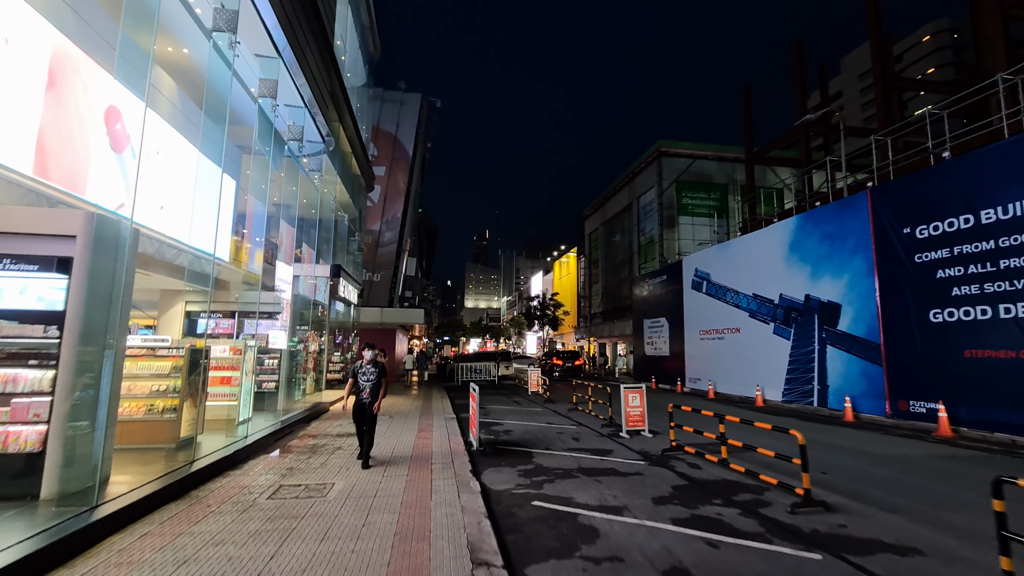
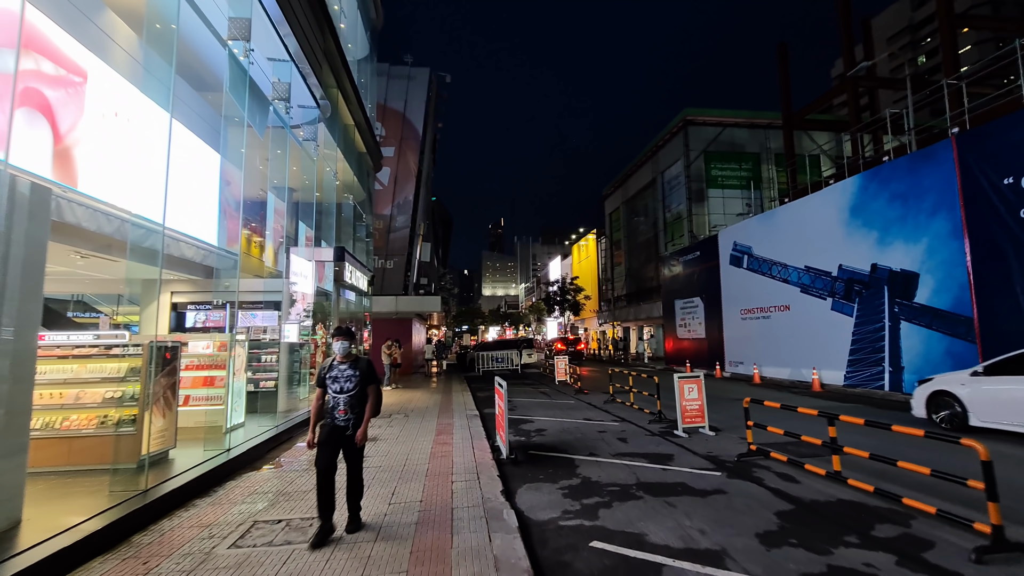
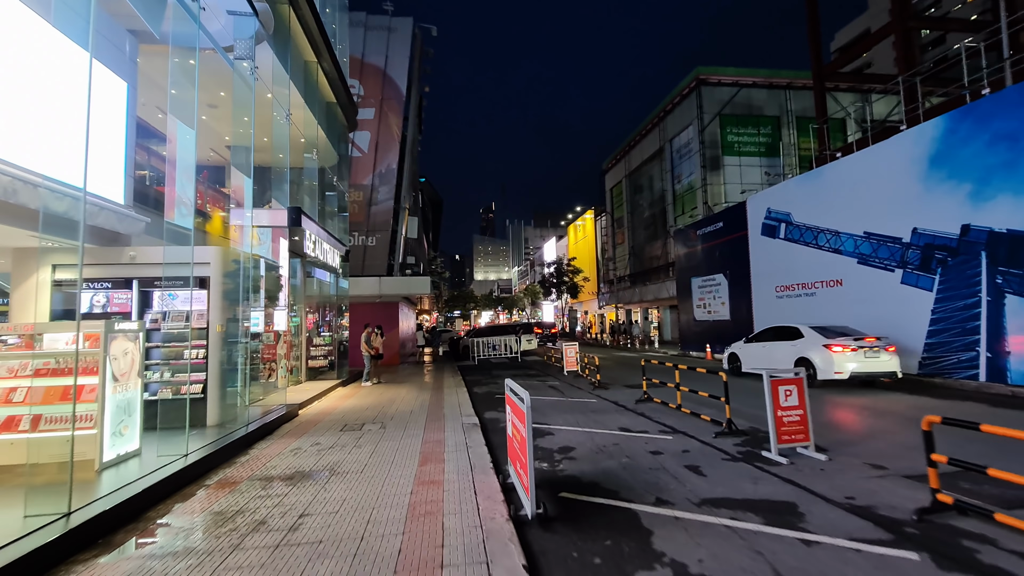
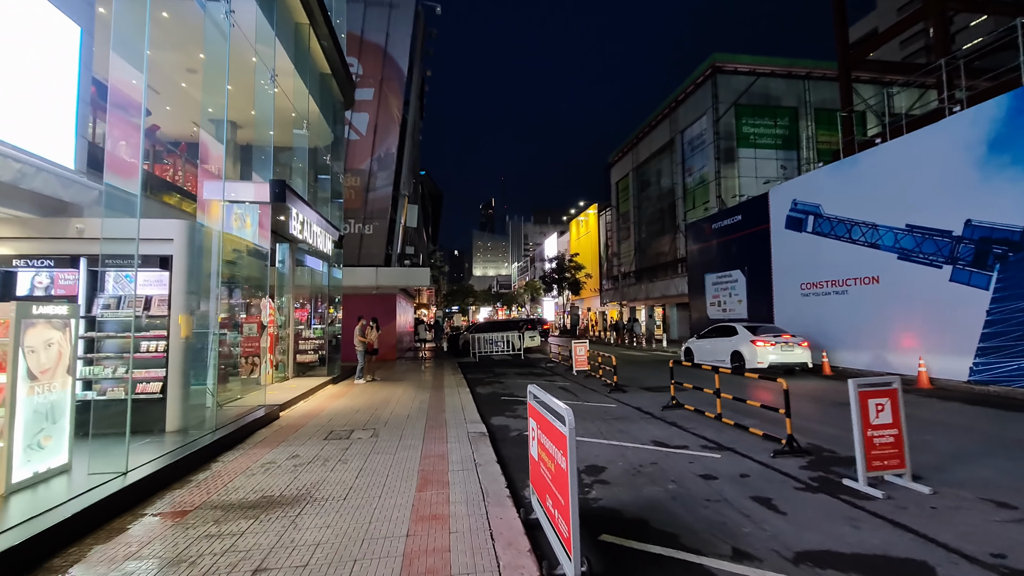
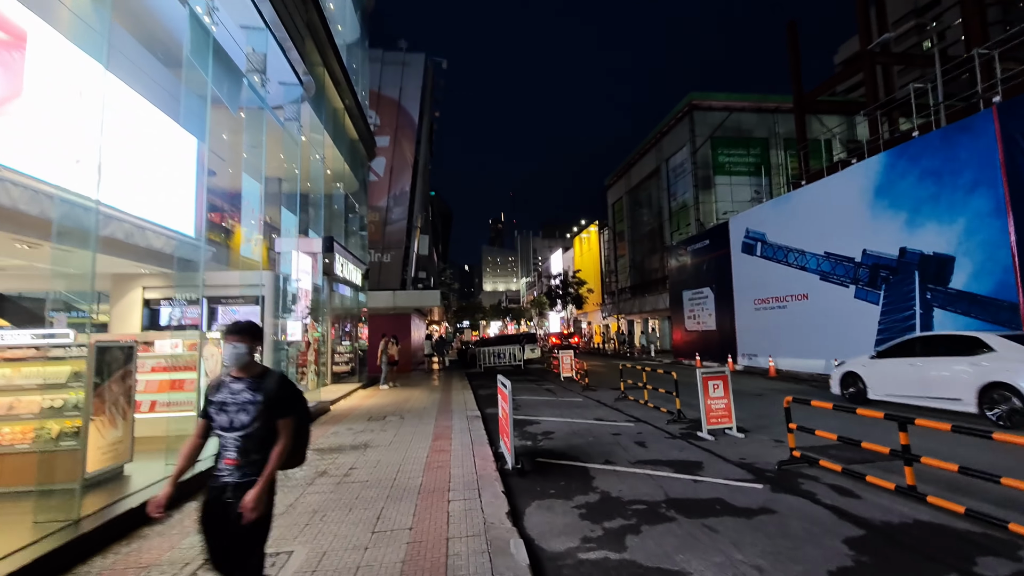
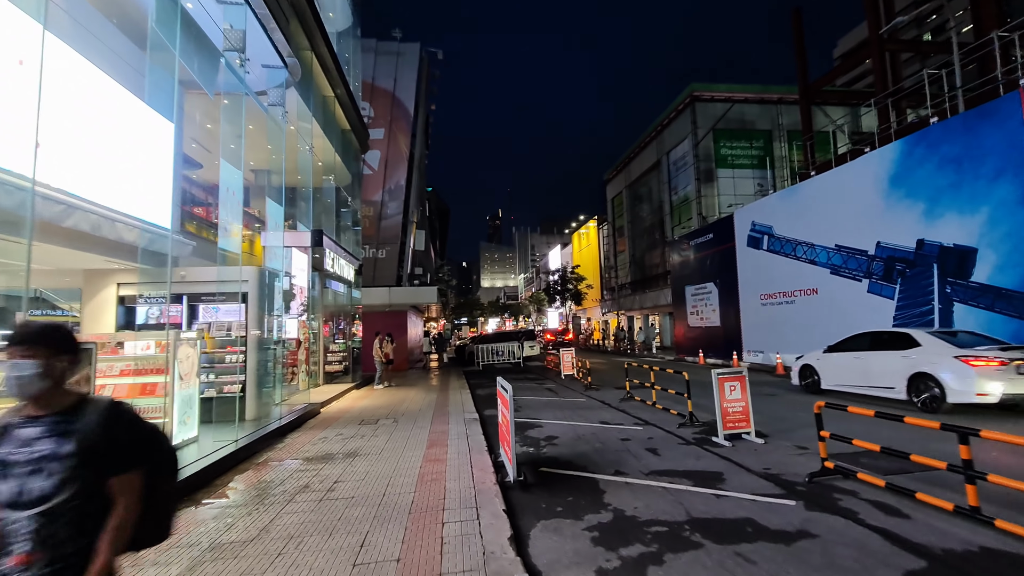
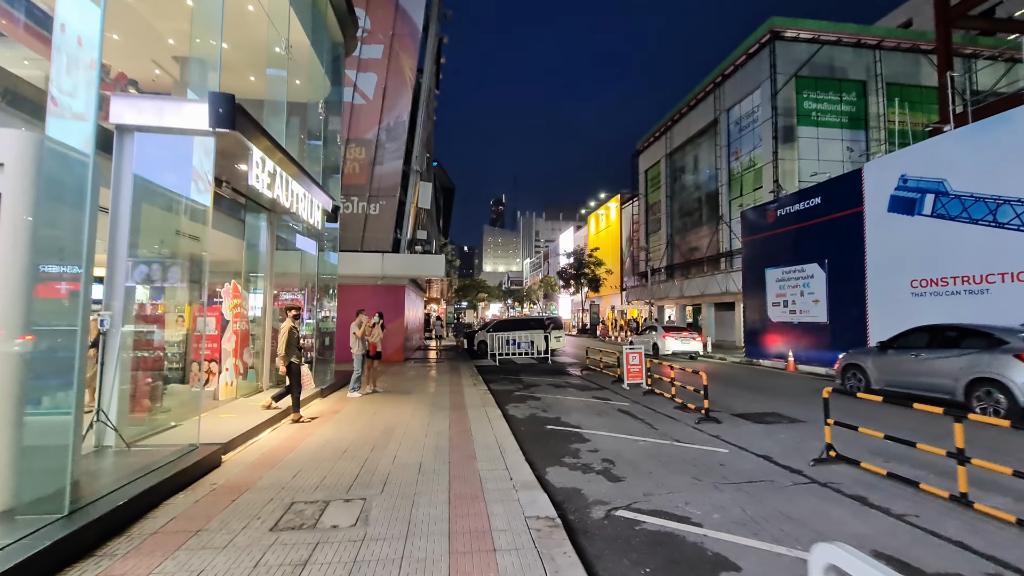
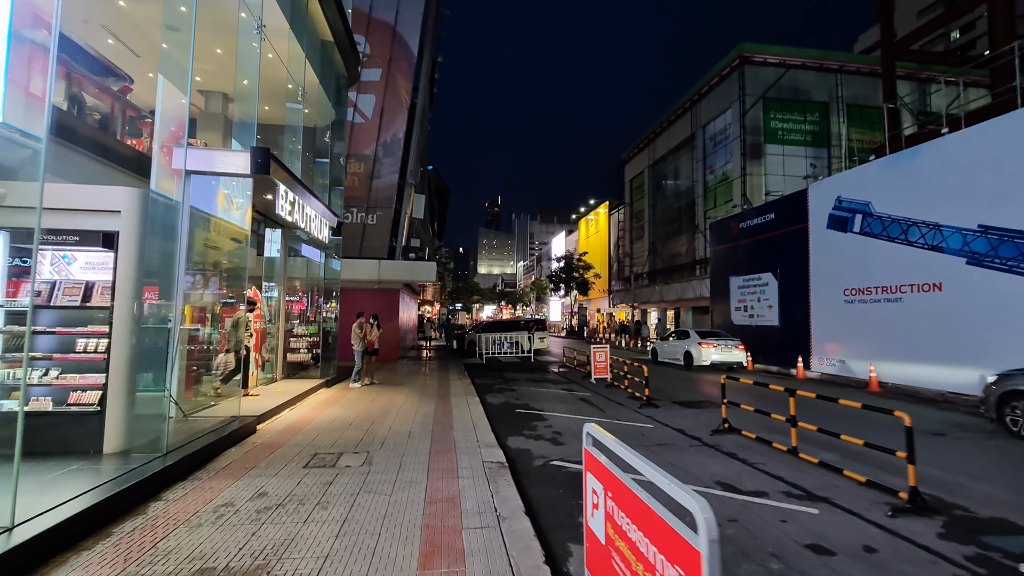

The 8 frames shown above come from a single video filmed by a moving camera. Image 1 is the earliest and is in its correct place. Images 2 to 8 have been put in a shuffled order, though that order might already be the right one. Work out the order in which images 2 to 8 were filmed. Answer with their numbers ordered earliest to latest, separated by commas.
2, 5, 6, 3, 4, 8, 7
